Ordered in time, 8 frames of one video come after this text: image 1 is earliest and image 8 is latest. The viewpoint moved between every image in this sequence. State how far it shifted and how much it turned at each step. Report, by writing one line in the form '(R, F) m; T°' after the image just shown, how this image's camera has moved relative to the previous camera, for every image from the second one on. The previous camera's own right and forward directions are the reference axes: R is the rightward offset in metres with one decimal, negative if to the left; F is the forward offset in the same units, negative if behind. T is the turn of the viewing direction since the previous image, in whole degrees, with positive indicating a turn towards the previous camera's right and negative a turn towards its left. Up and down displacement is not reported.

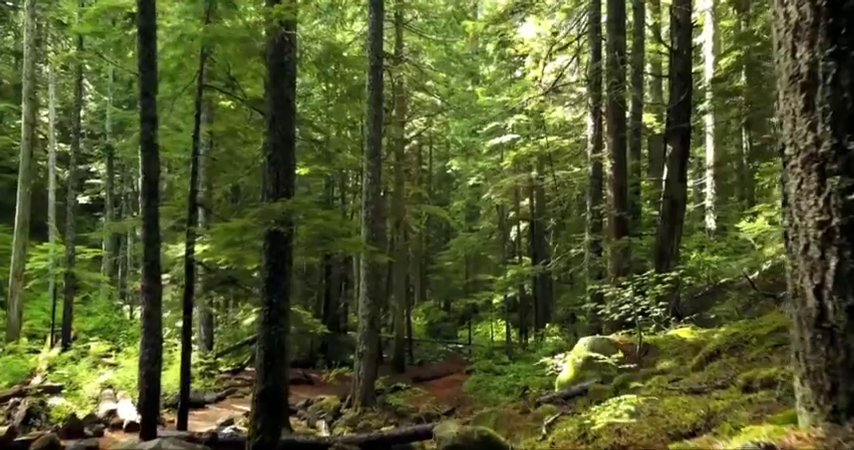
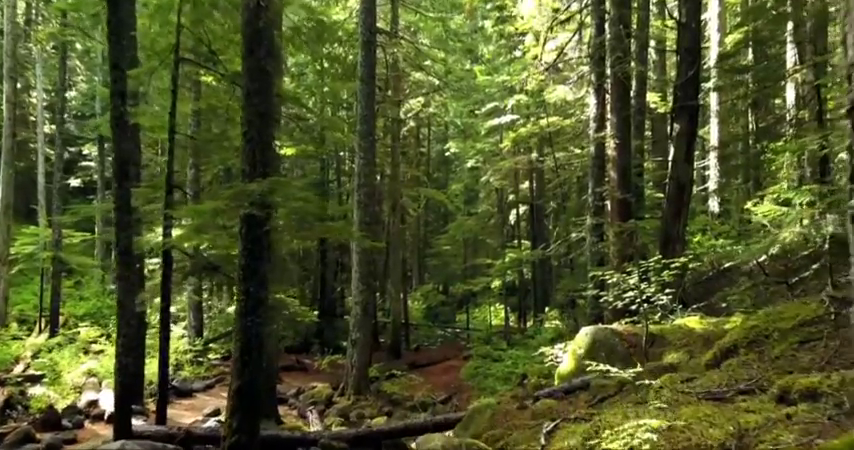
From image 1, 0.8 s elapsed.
(+0.1, +0.6) m; 0°
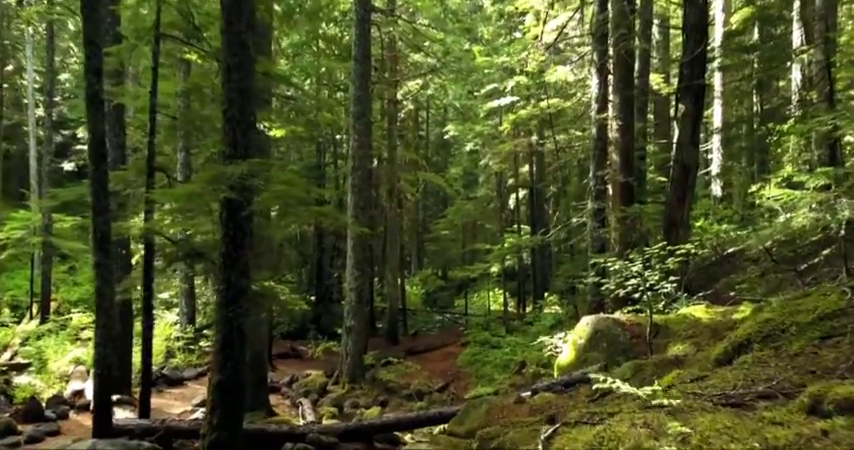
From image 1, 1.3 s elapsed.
(+0.1, +0.4) m; 0°
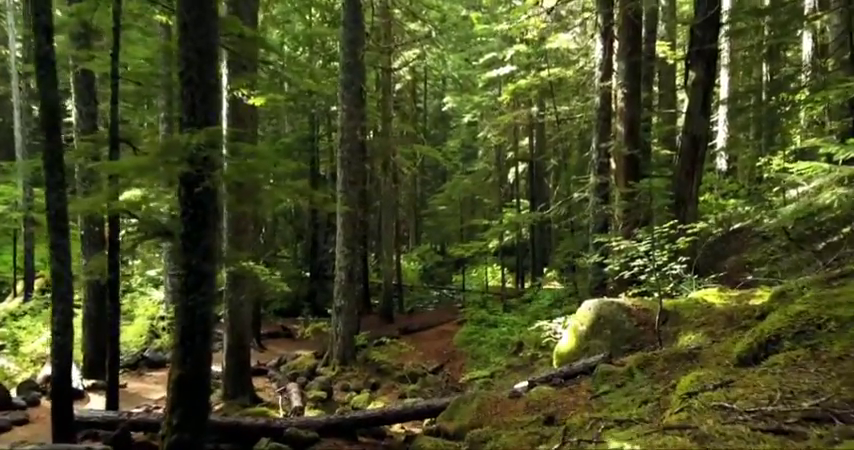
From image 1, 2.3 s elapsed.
(+0.1, +0.7) m; 0°
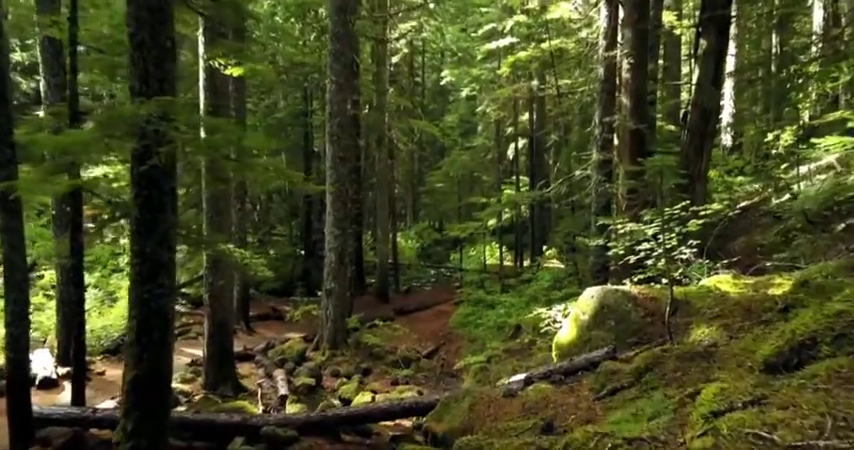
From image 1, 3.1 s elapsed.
(+0.1, +0.7) m; 0°
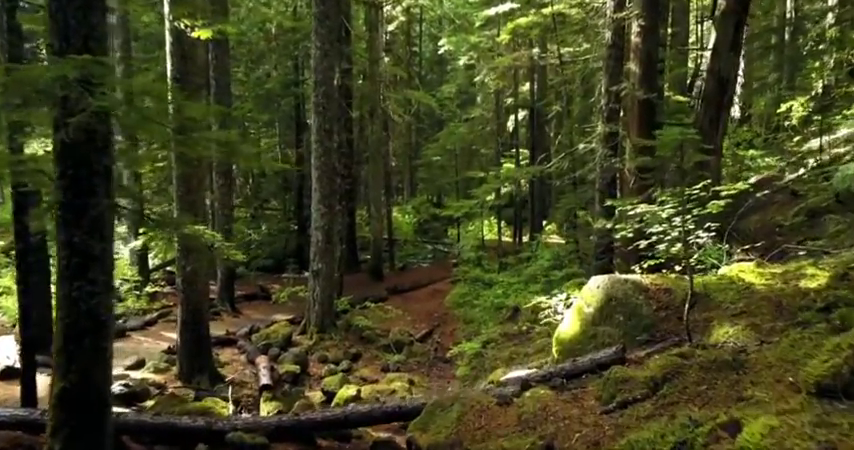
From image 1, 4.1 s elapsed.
(+0.1, +0.8) m; 0°
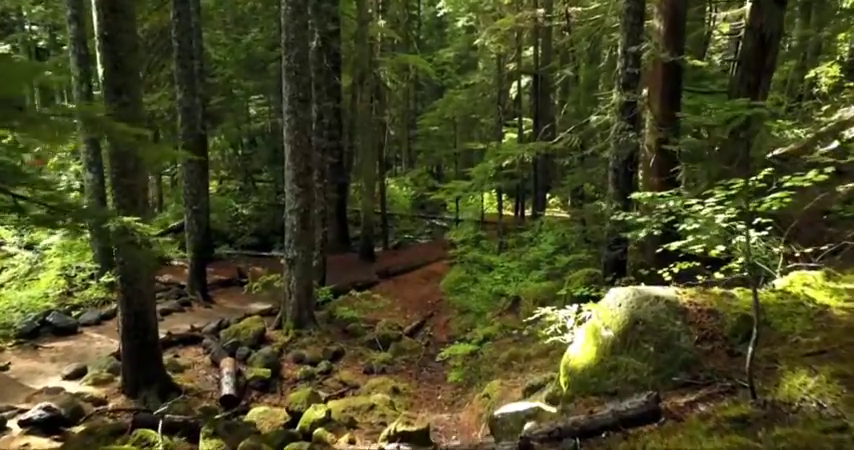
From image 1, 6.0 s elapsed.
(+0.2, +1.5) m; 0°
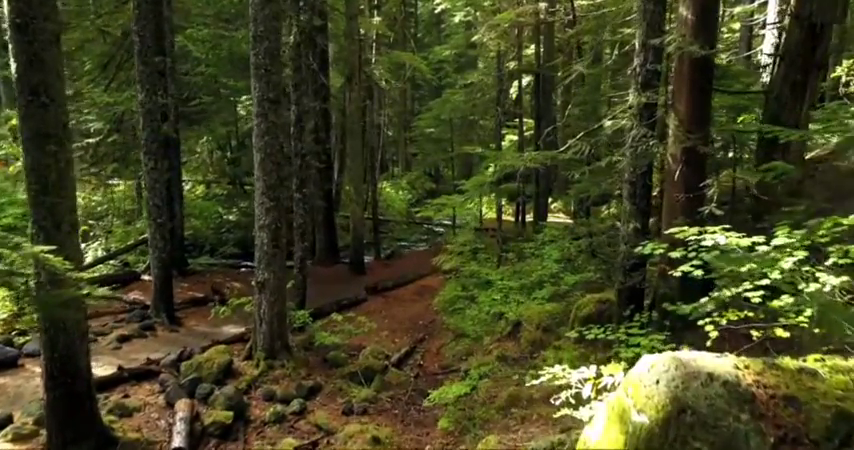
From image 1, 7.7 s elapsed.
(+0.2, +1.3) m; 0°
